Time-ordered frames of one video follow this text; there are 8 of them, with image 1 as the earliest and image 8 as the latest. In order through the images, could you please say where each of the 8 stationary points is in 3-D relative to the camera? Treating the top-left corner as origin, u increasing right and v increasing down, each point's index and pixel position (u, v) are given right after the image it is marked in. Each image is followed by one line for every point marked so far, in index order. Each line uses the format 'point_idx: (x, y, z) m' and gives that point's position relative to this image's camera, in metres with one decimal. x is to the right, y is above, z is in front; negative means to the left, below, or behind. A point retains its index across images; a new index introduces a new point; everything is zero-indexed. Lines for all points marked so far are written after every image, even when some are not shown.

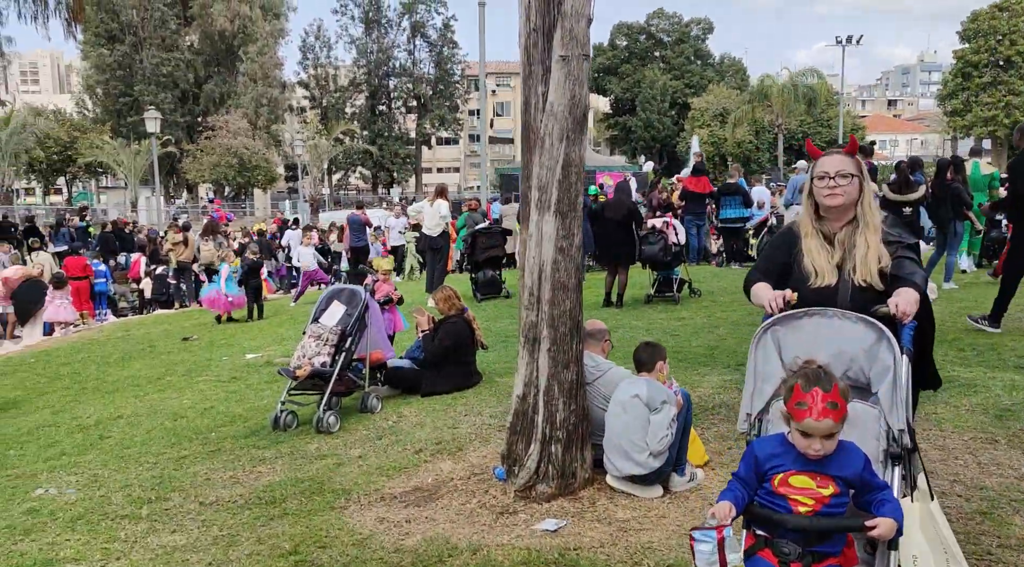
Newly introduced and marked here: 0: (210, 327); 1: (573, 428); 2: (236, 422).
0: (-4.8, -0.7, +13.4) m
1: (+0.3, -0.8, +4.7) m
2: (-2.4, -1.2, +7.3) m
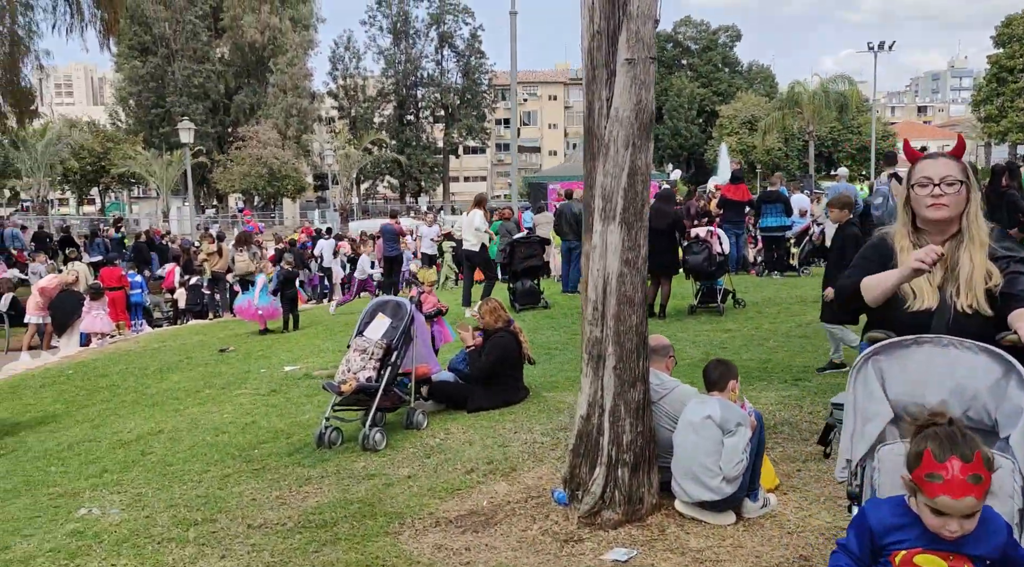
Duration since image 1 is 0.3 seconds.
0: (-4.2, -0.9, +13.3) m
1: (+0.7, -0.9, +4.5) m
2: (-2.0, -1.3, +7.2) m
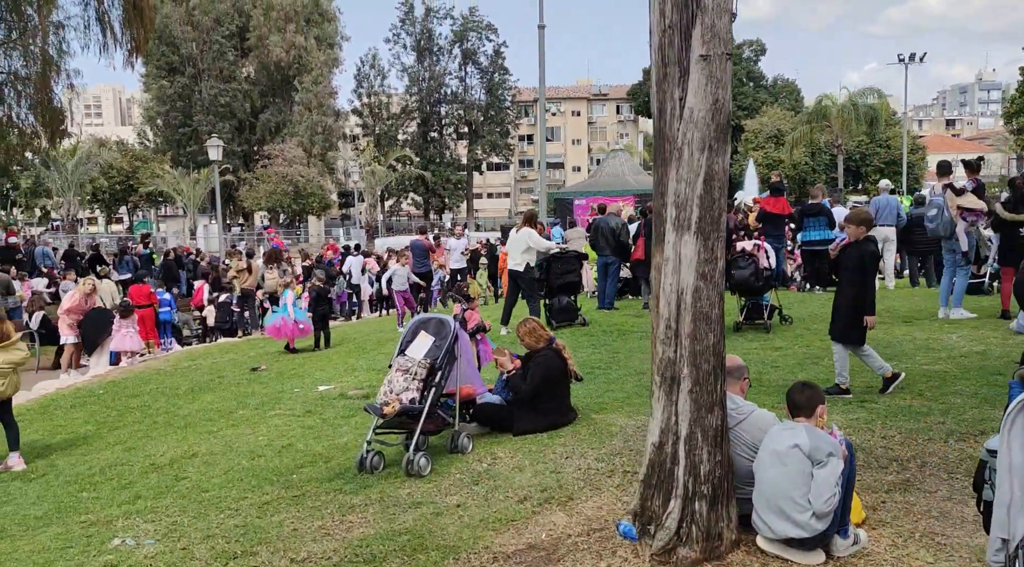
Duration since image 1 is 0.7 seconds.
0: (-3.6, -1.1, +13.1) m
1: (+1.0, -0.9, +4.1) m
2: (-1.6, -1.4, +6.9) m
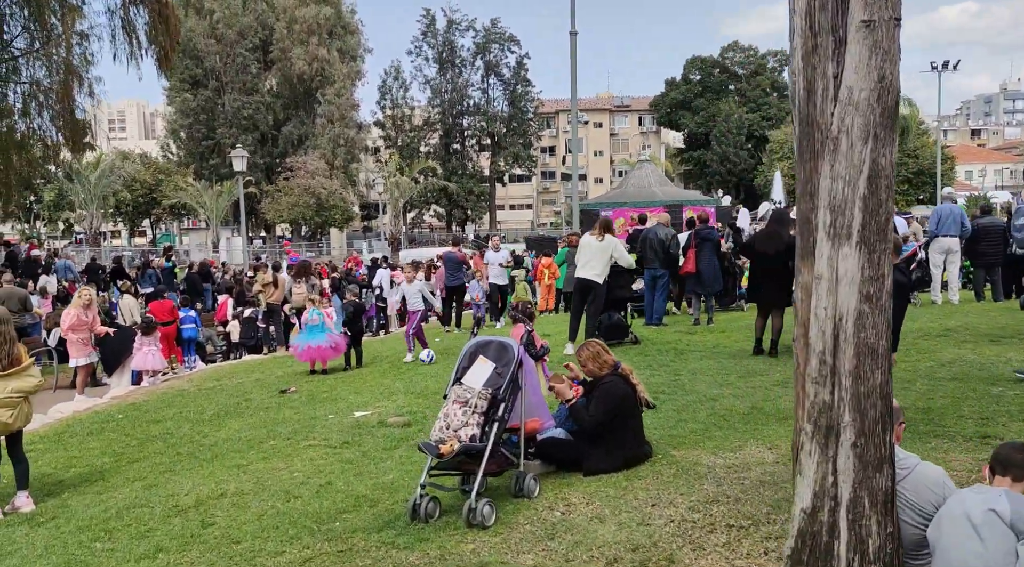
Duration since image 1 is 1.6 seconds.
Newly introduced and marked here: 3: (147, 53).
0: (-3.0, -1.3, +12.3) m
1: (+1.4, -1.0, +3.2) m
2: (-1.1, -1.6, +6.0) m
3: (-8.1, +5.1, +19.1) m
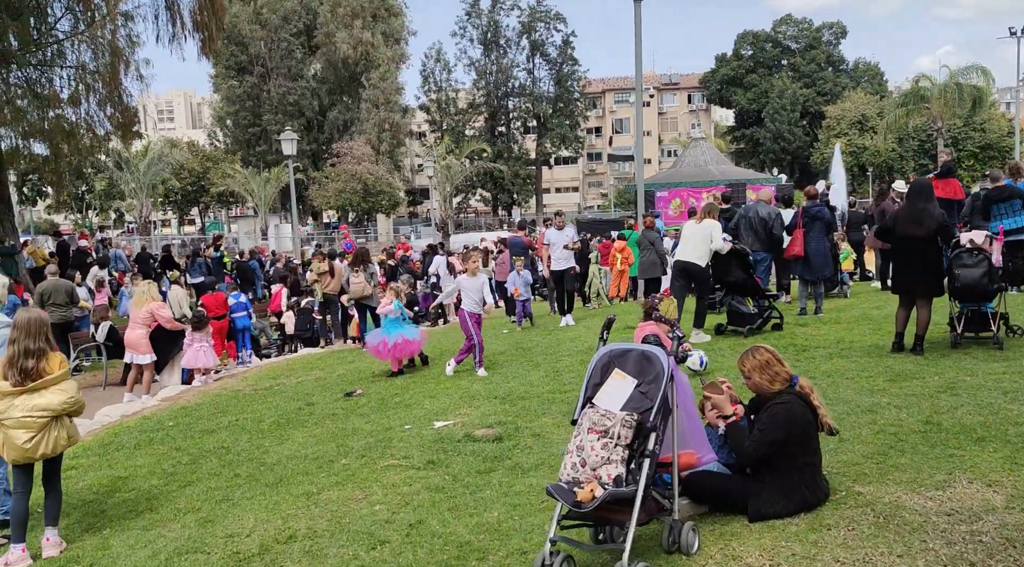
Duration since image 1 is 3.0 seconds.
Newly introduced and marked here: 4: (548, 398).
0: (-1.8, -1.2, +11.1) m
1: (+2.1, -1.0, +1.8) m
2: (-0.2, -1.5, +4.8) m
3: (-6.7, +5.4, +18.0) m
4: (+0.4, -1.2, +8.7) m
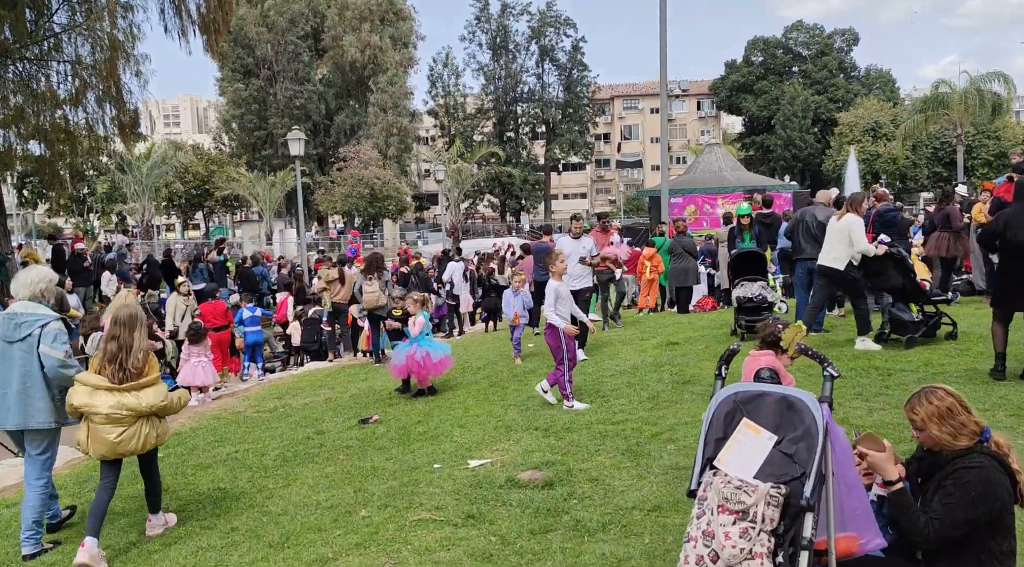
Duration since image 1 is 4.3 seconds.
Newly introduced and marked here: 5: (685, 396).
0: (-1.4, -1.3, +9.9) m
1: (+2.5, -1.1, +0.6) m
2: (+0.1, -1.6, +3.5) m
3: (-6.2, +5.2, +16.9) m
4: (+0.8, -1.3, +7.5) m
5: (+1.7, -1.1, +8.5) m
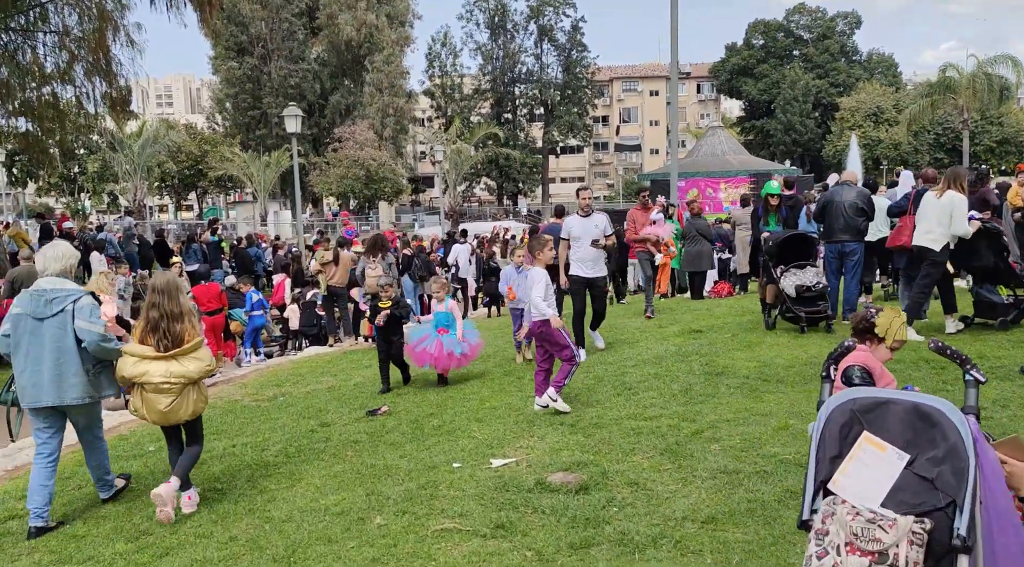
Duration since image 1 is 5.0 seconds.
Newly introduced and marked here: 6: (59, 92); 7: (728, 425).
0: (-1.3, -1.1, +9.2) m
1: (+2.7, -1.1, 0.0) m
2: (+0.3, -1.5, +2.9) m
3: (-6.1, +5.6, +16.1) m
4: (+1.0, -1.2, +6.8) m
5: (+1.9, -1.0, +7.8) m
6: (-8.1, +3.4, +15.5) m
7: (+1.7, -1.1, +6.6) m
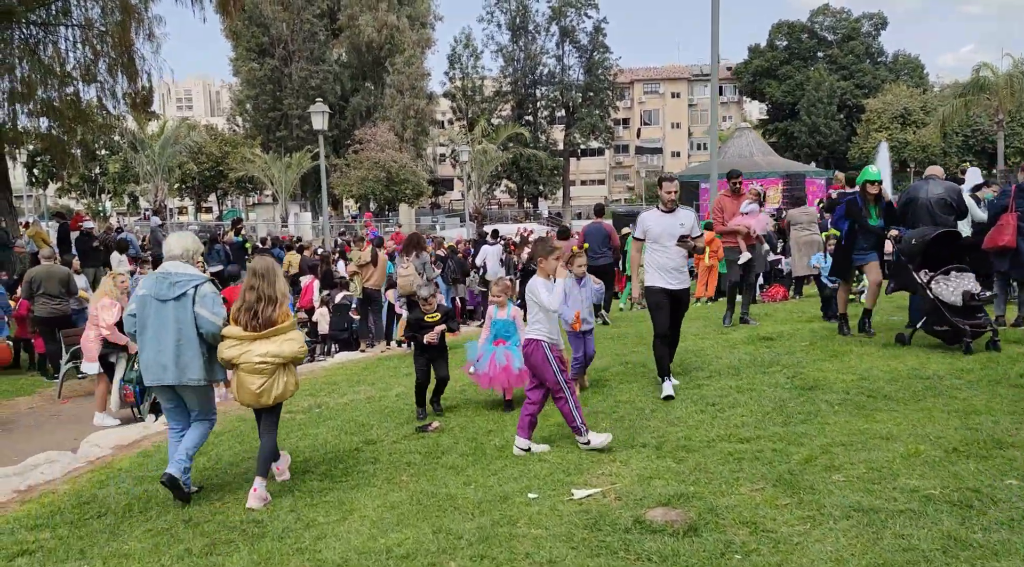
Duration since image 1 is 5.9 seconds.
0: (-0.7, -1.2, +8.4) m
1: (+3.1, -1.1, -1.0) m
2: (+0.8, -1.5, +2.0) m
3: (-5.3, +5.5, +15.3) m
4: (+1.5, -1.2, +5.9) m
5: (+2.5, -1.0, +6.9) m
6: (-7.4, +3.4, +14.7) m
7: (+2.2, -1.1, +5.7) m
